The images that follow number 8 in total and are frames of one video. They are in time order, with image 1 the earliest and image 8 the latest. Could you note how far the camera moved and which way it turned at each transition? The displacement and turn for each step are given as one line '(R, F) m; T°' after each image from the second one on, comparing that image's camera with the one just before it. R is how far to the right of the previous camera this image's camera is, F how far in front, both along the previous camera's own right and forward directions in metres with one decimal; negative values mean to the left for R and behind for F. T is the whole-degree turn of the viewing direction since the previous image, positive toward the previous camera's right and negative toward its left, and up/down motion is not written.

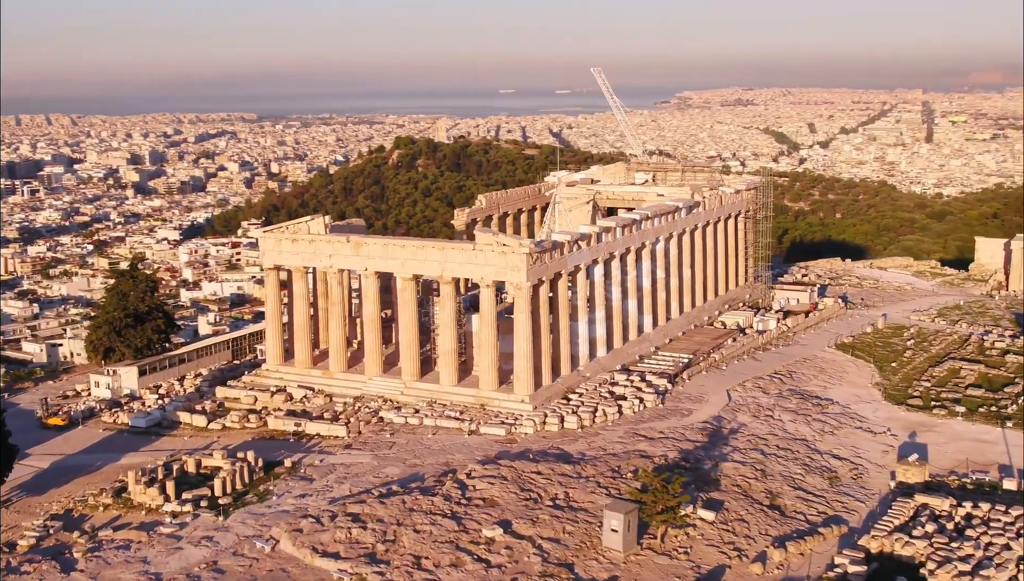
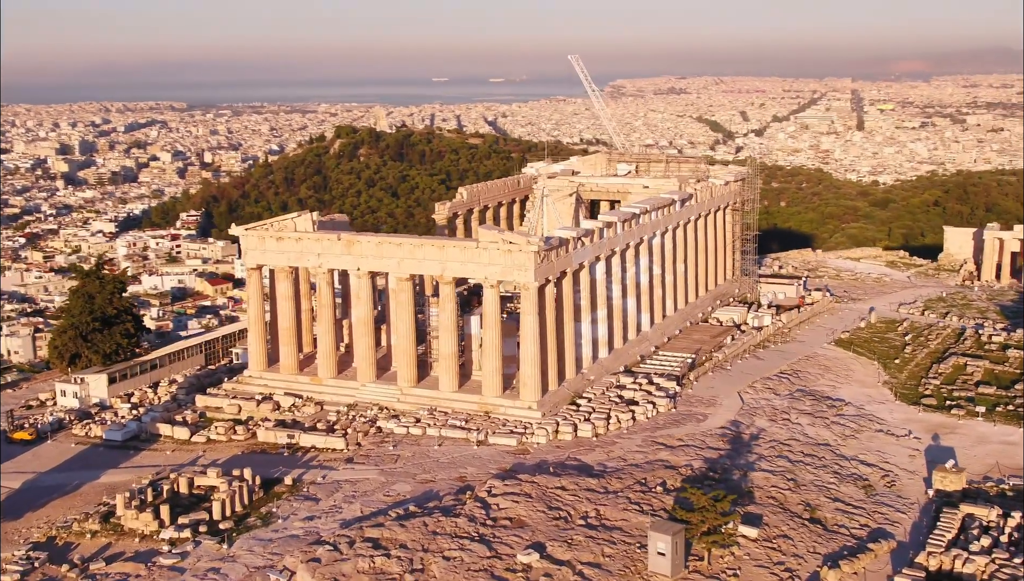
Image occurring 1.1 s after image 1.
(-1.8, +1.9) m; +3°
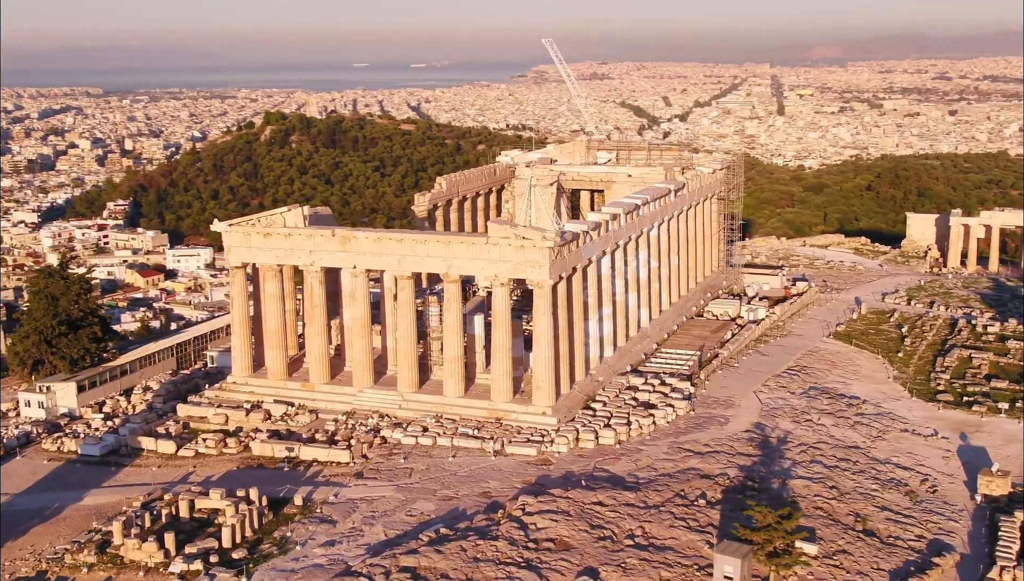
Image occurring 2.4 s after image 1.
(-2.0, +1.9) m; +4°
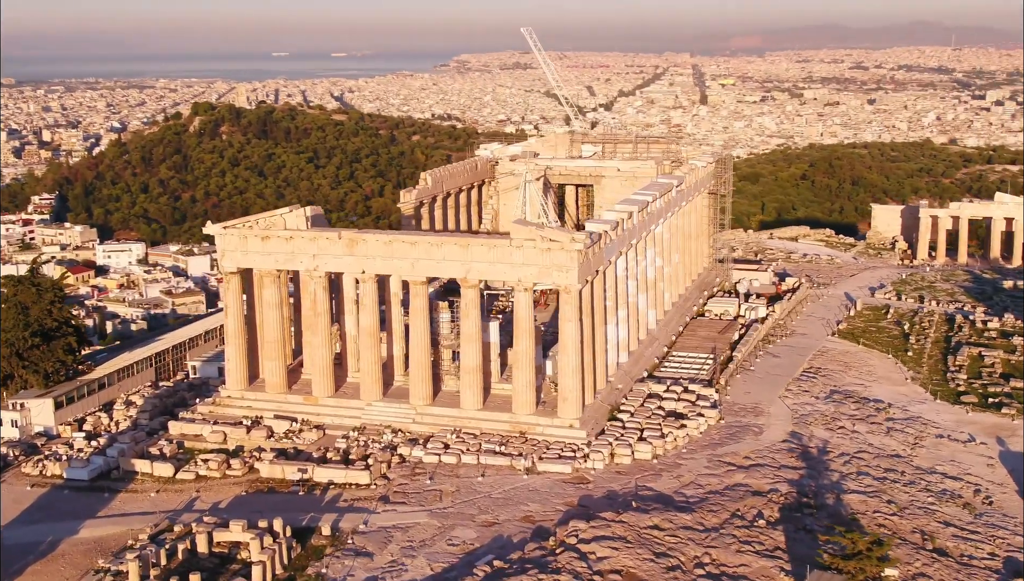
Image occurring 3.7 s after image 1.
(-2.2, +1.9) m; +4°
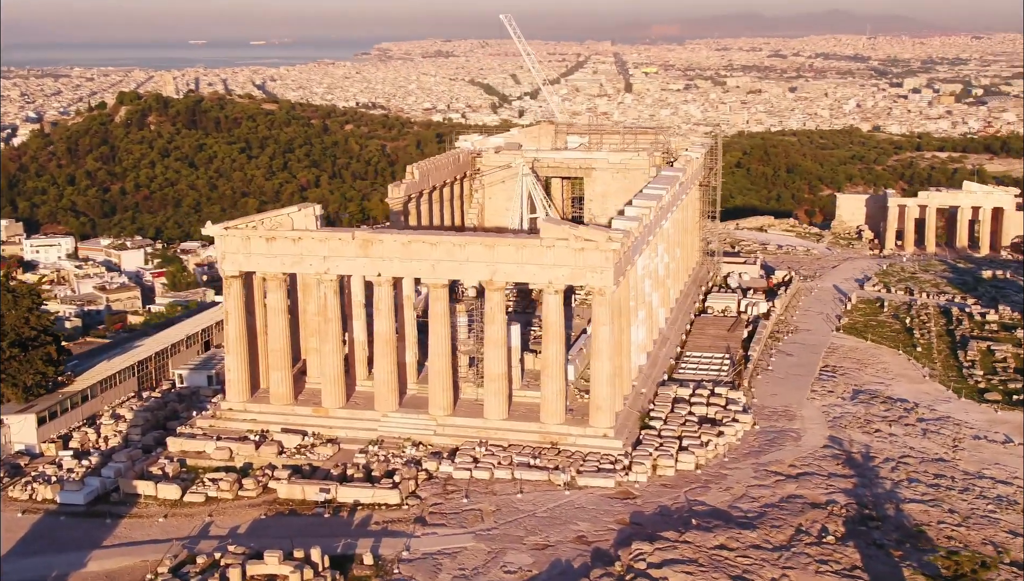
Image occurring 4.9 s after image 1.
(-2.2, +1.7) m; +4°
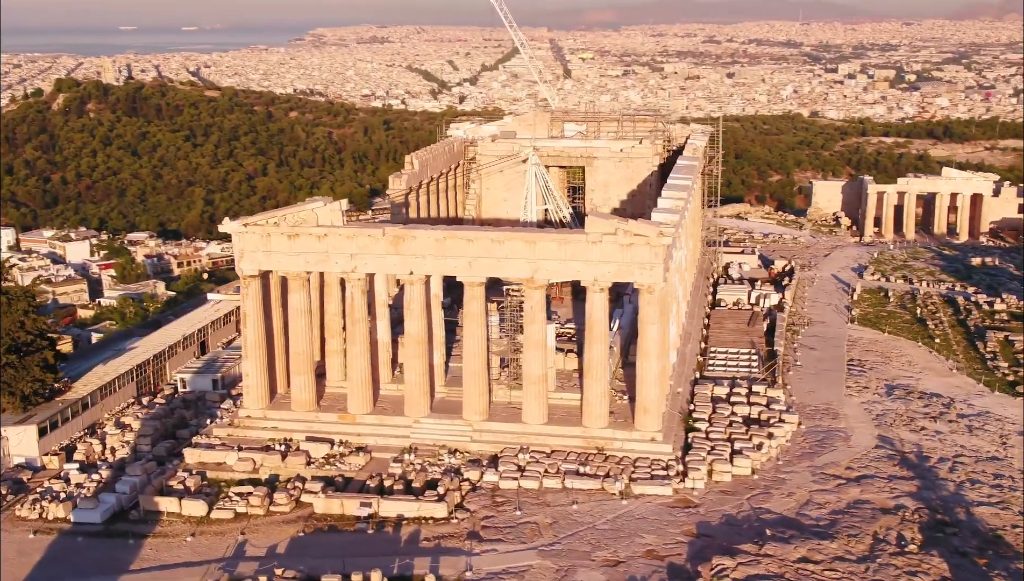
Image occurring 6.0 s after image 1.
(-2.1, +1.4) m; +3°
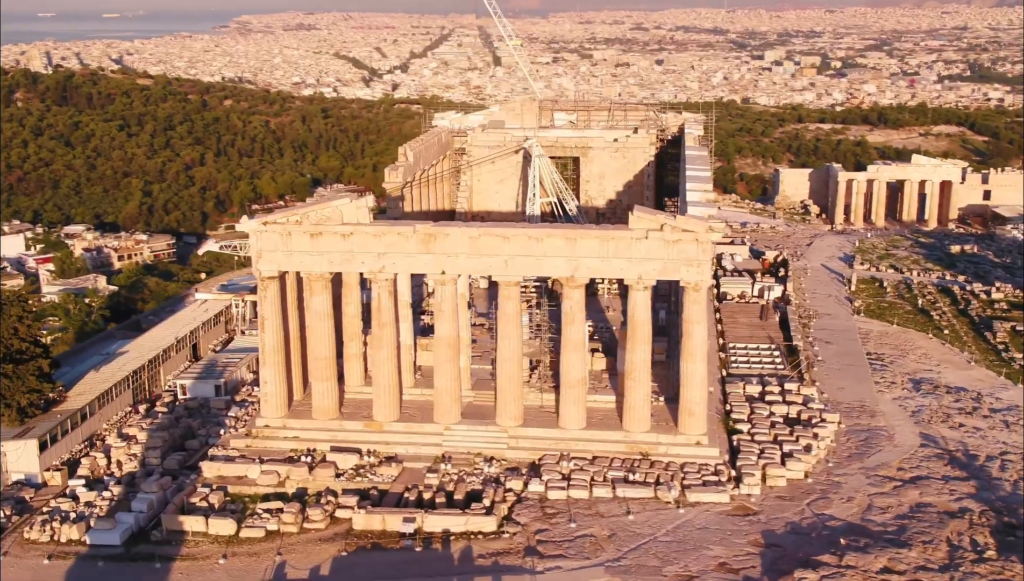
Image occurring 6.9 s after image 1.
(-2.0, +1.2) m; +3°
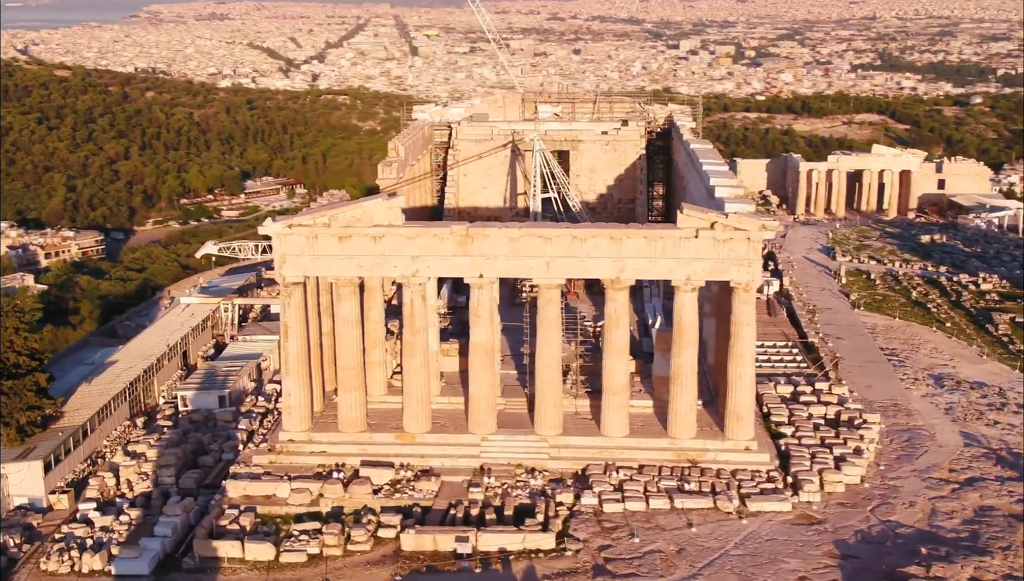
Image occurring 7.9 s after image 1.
(-2.2, +1.1) m; +4°
